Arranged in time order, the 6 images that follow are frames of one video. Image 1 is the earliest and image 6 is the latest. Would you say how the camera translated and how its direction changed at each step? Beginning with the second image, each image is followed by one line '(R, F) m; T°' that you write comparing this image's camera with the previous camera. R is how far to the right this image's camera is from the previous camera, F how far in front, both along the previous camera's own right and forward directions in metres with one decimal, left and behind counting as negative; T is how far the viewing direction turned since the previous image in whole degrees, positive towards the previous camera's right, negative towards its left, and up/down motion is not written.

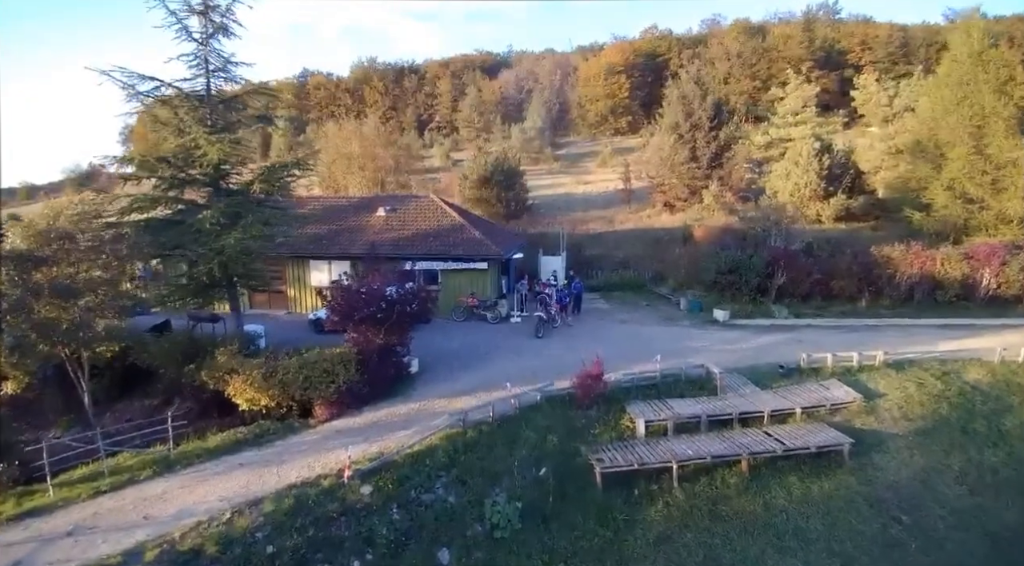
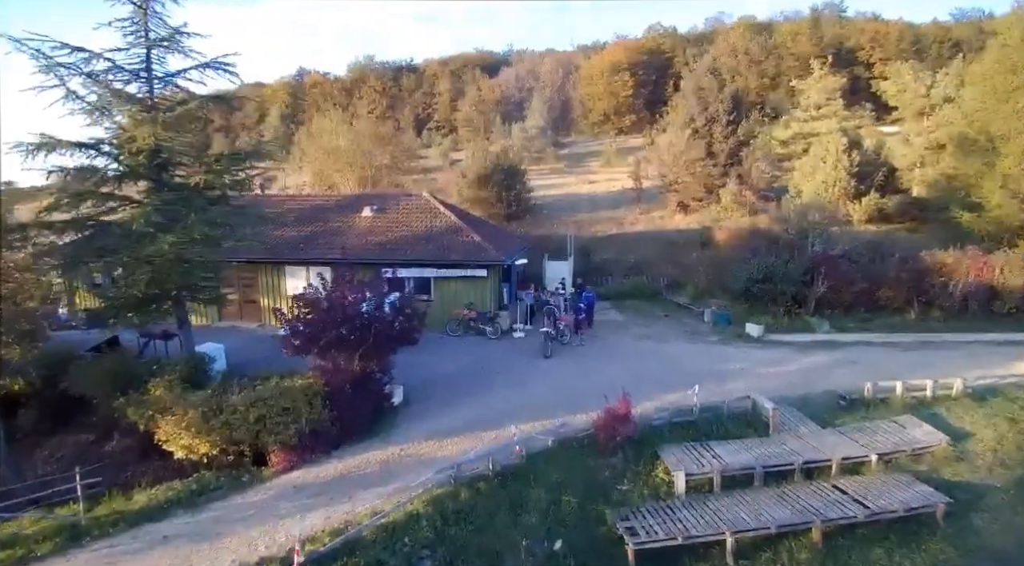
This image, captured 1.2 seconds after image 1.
(-0.1, +3.2) m; 0°
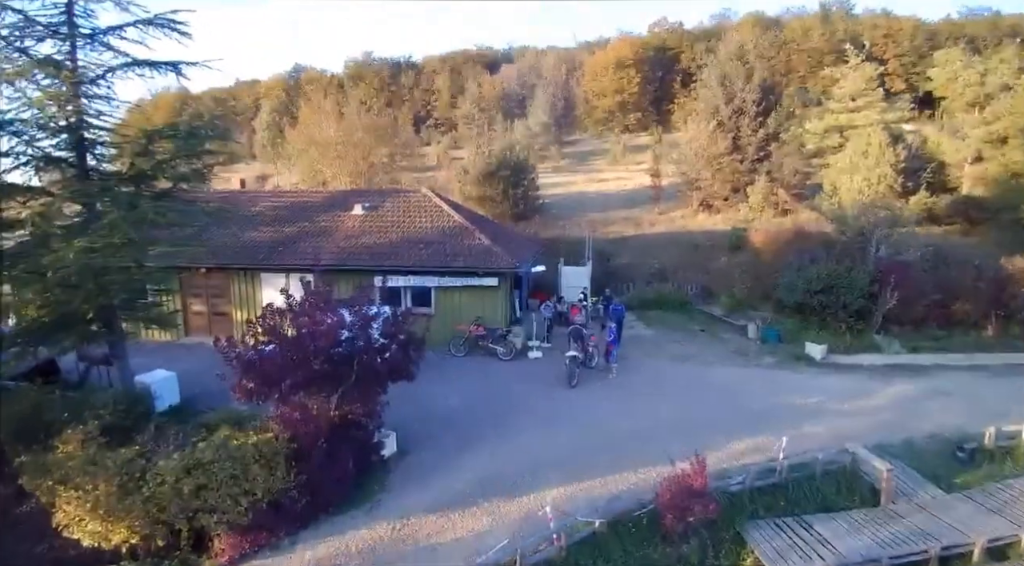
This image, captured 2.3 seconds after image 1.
(-0.5, +3.4) m; 0°
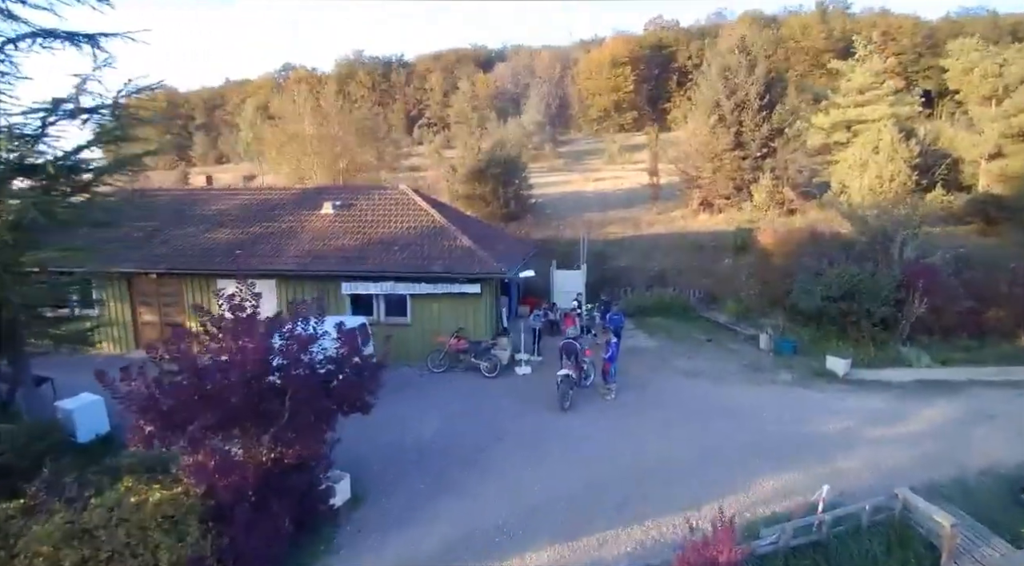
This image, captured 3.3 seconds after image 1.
(+0.2, +2.0) m; 0°
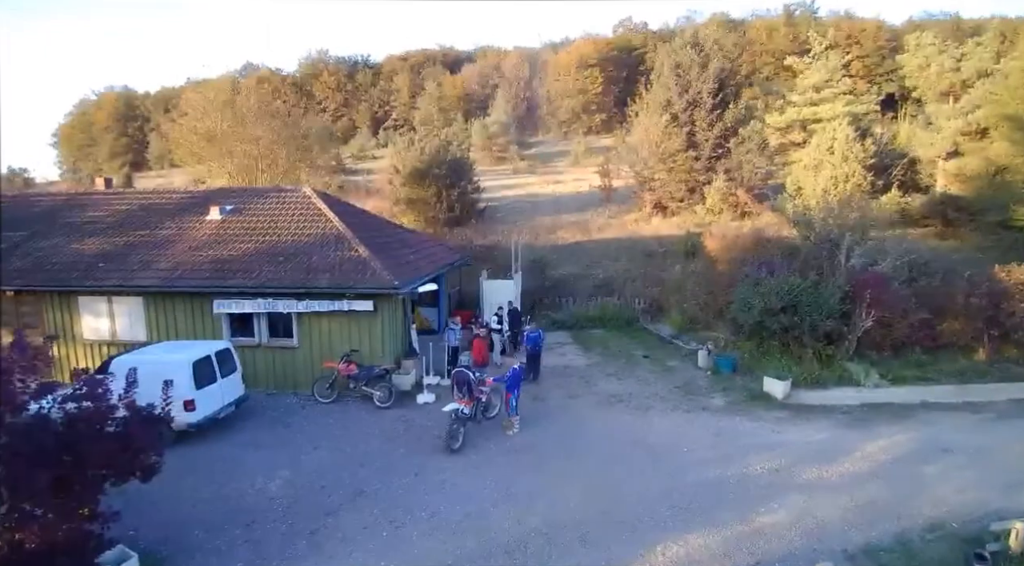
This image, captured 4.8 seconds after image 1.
(+1.7, +1.9) m; +2°
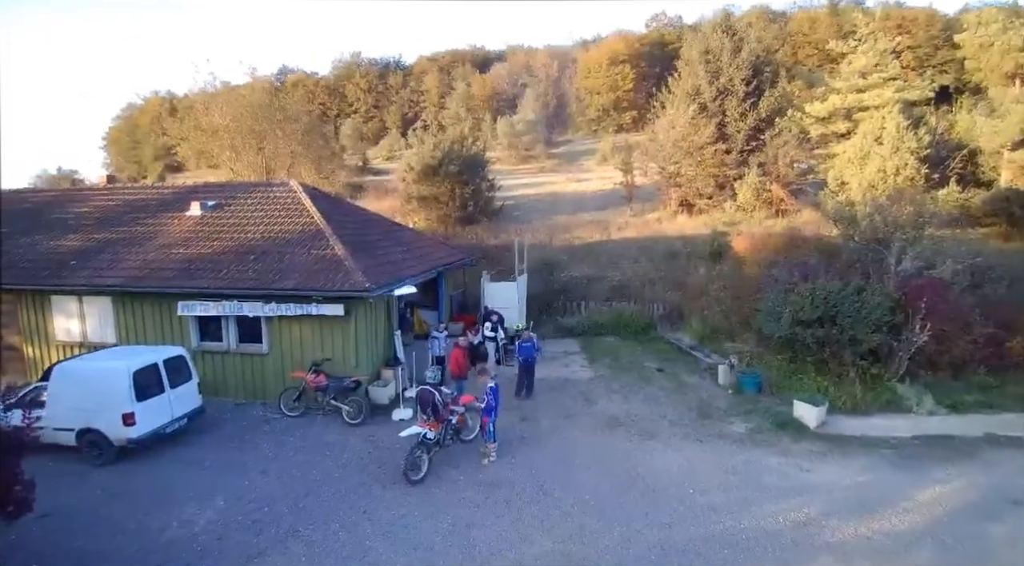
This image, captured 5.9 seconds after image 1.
(+0.9, +2.0) m; -3°
